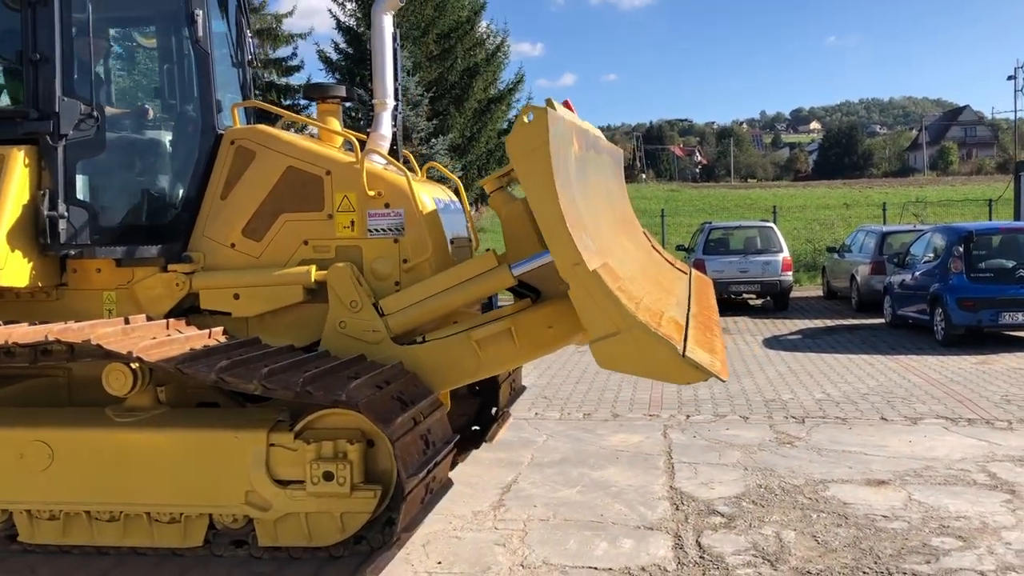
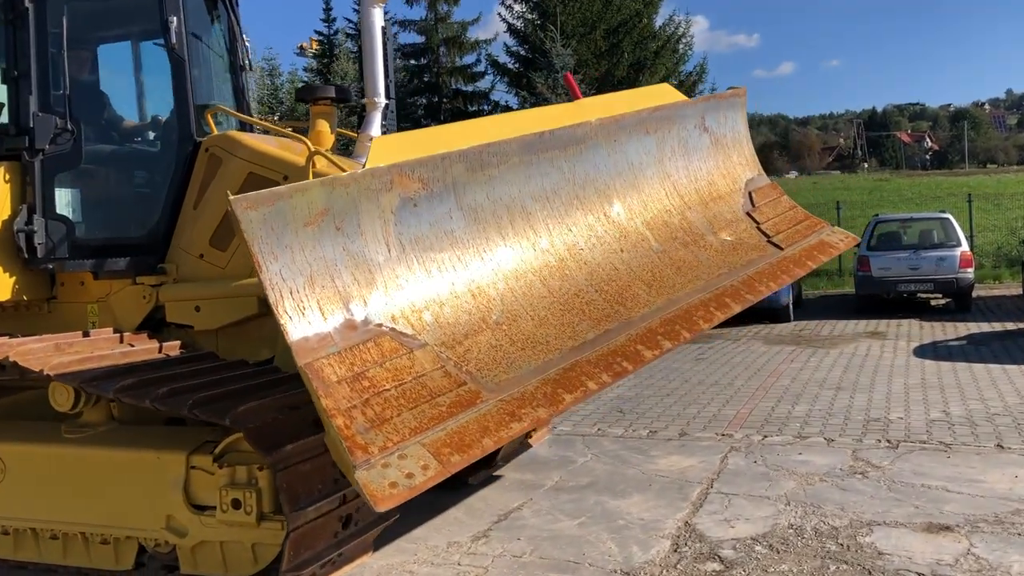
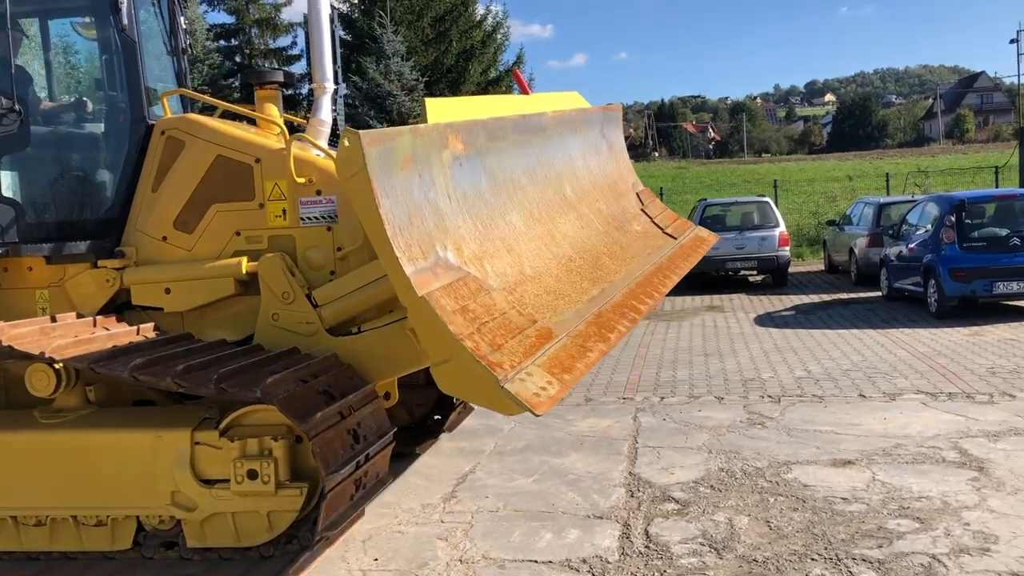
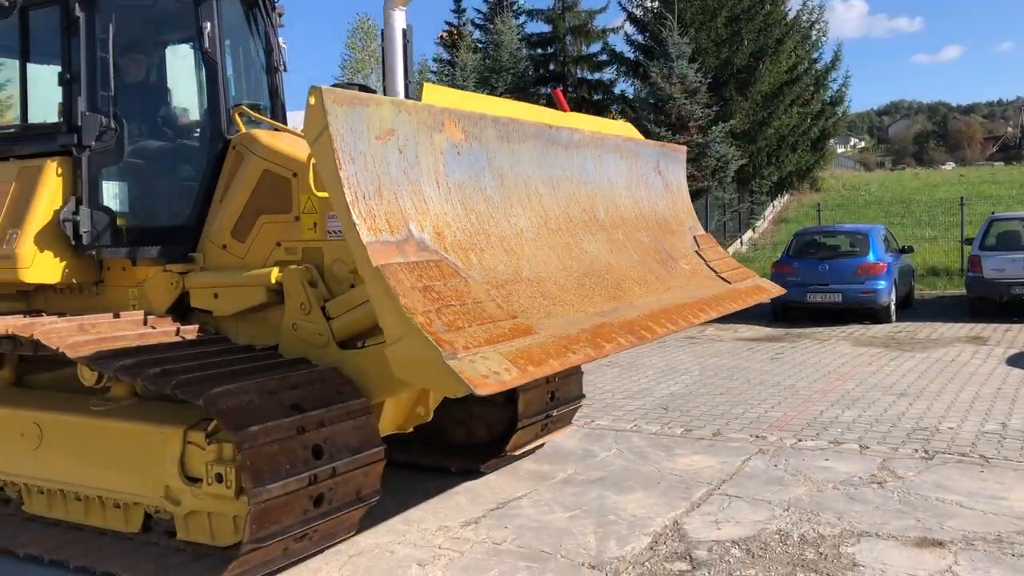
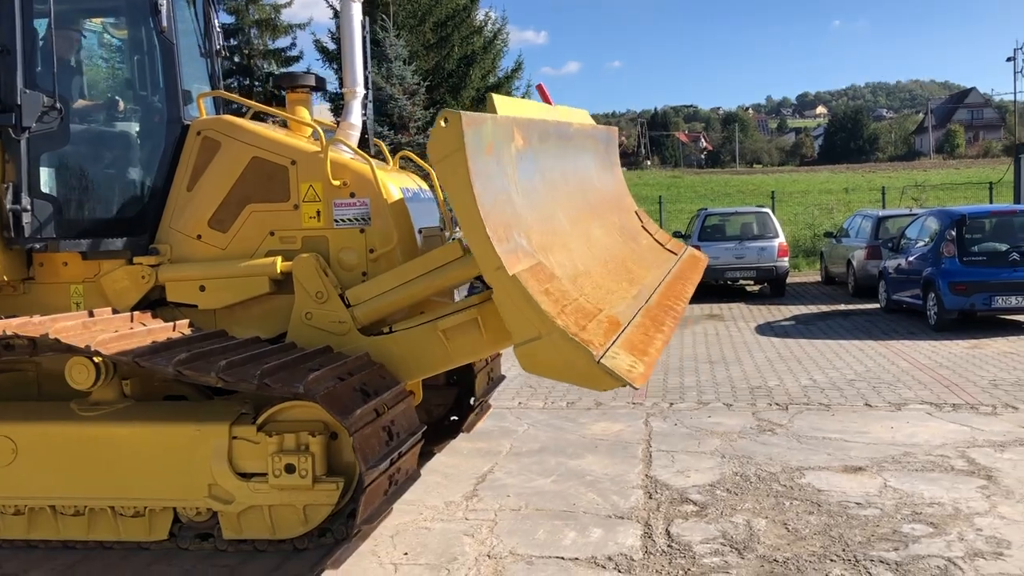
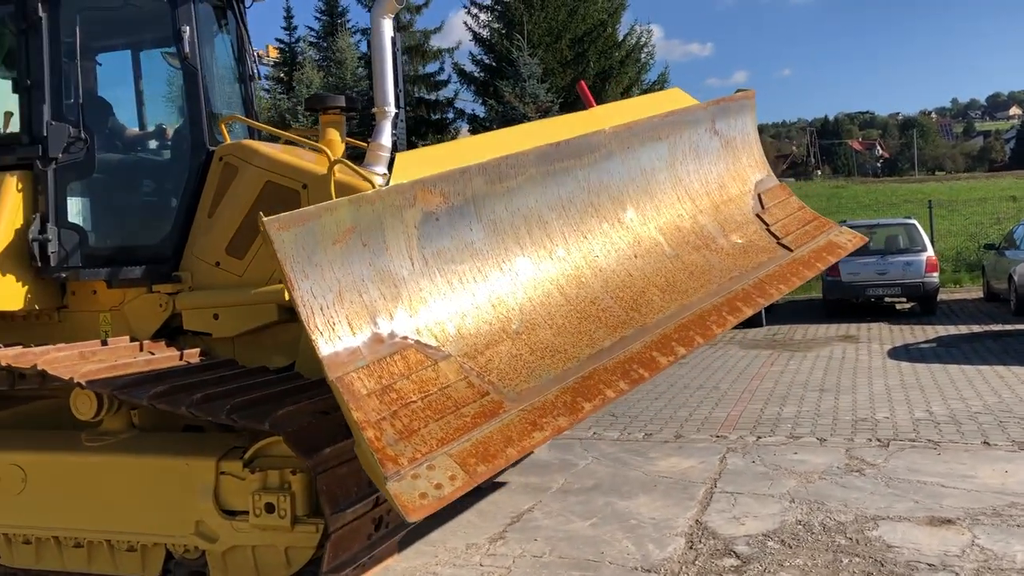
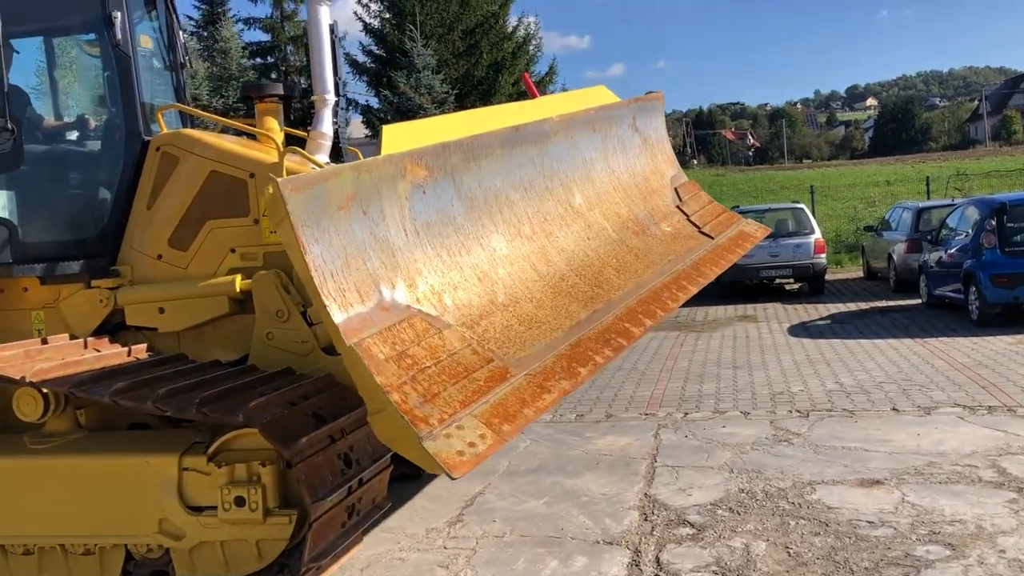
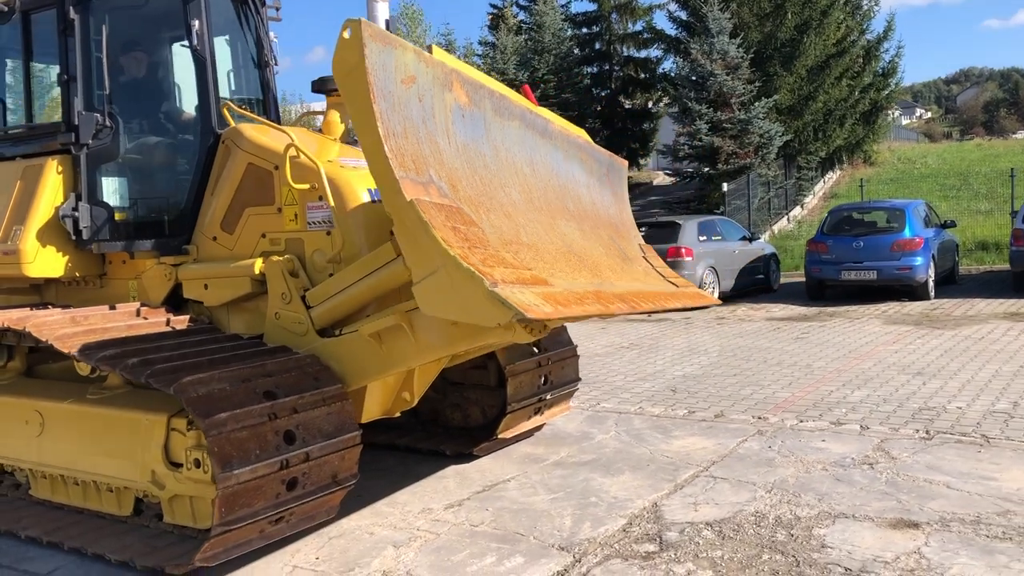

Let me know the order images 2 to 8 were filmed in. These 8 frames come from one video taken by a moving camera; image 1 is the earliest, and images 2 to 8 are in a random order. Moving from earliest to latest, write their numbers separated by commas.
5, 3, 7, 6, 2, 4, 8
